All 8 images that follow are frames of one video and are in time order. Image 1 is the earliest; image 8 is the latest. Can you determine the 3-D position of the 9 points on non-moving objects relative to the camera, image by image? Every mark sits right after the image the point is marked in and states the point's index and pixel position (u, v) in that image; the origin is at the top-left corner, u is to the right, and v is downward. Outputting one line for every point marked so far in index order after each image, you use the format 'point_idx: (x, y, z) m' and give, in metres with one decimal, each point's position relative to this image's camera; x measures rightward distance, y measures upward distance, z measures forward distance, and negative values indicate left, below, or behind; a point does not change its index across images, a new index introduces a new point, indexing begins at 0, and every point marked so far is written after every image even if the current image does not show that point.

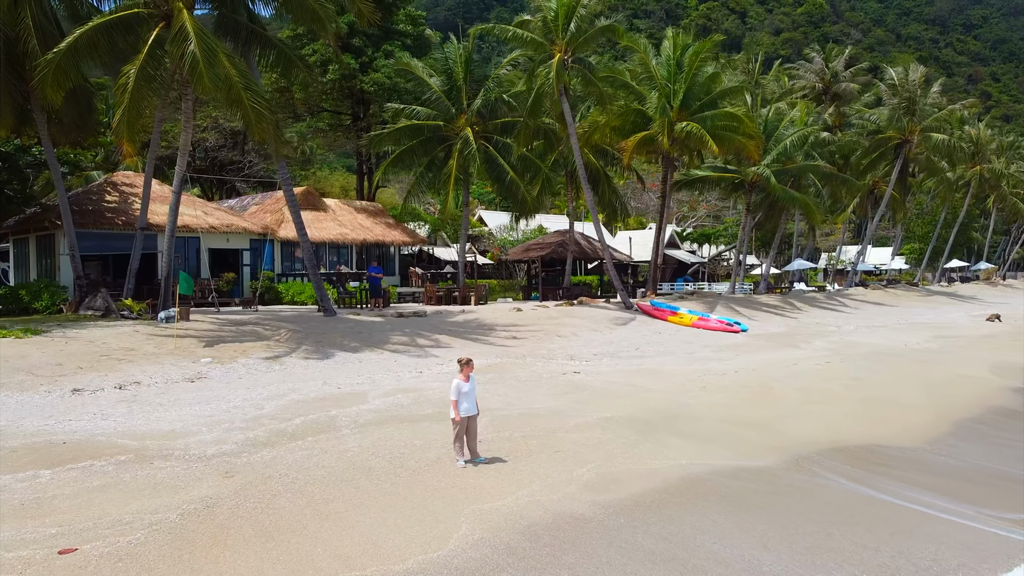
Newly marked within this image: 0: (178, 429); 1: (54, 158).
0: (-3.7, -1.6, +9.1) m
1: (-9.8, +2.8, +17.4) m
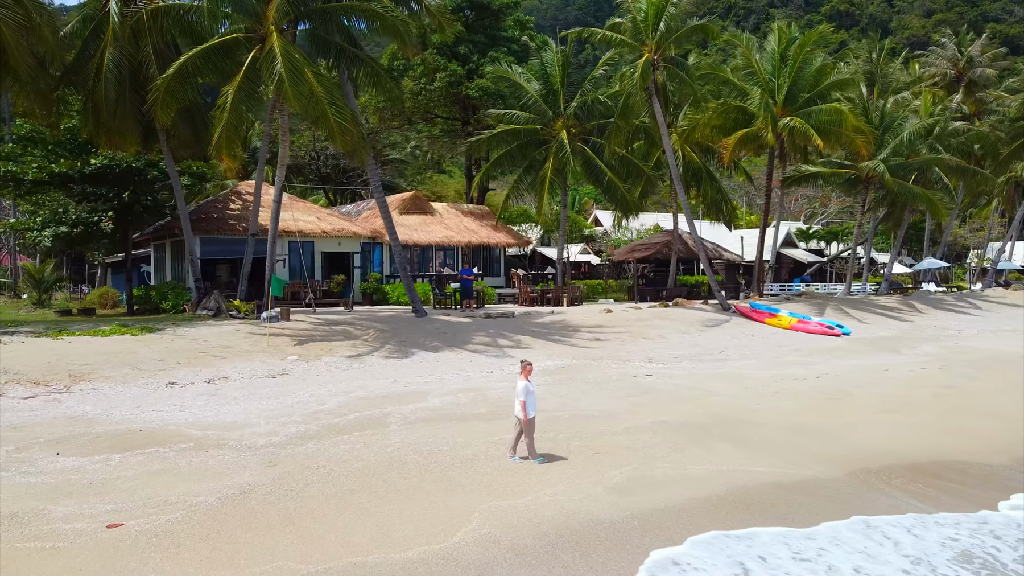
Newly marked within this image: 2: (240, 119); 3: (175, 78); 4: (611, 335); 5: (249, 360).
0: (-3.3, -1.6, +9.9) m
1: (-7.9, +2.7, +19.2) m
2: (-5.0, +3.1, +15.1) m
3: (-6.2, +3.8, +14.9) m
4: (+2.3, -1.1, +18.7) m
5: (-4.5, -1.2, +14.1) m
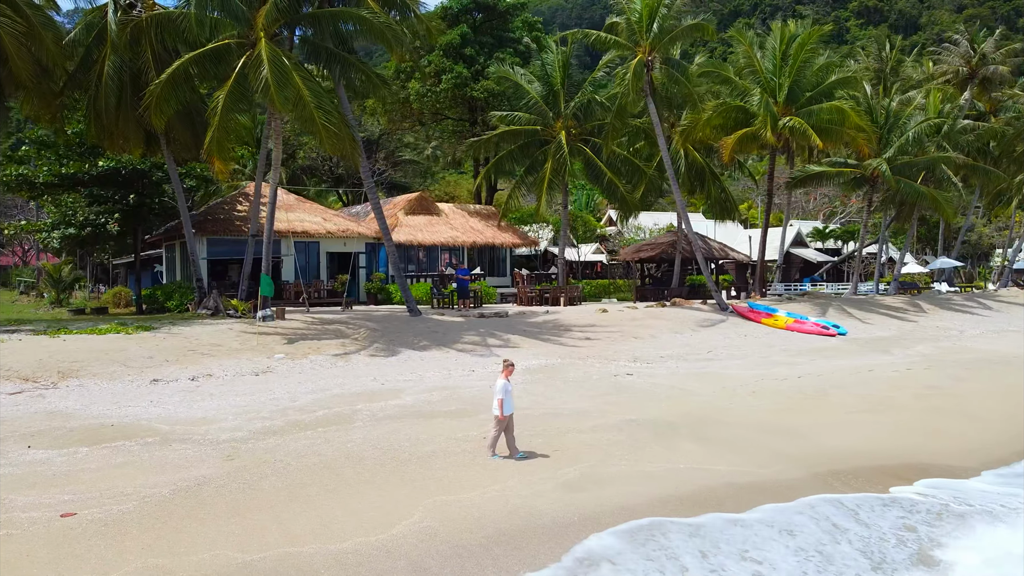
0: (-3.8, -1.6, +10.3) m
1: (-8.1, +2.8, +19.7) m
2: (-5.3, +3.1, +15.5) m
3: (-6.5, +3.8, +15.4) m
4: (+2.1, -1.1, +18.8) m
5: (-4.9, -1.2, +14.4) m
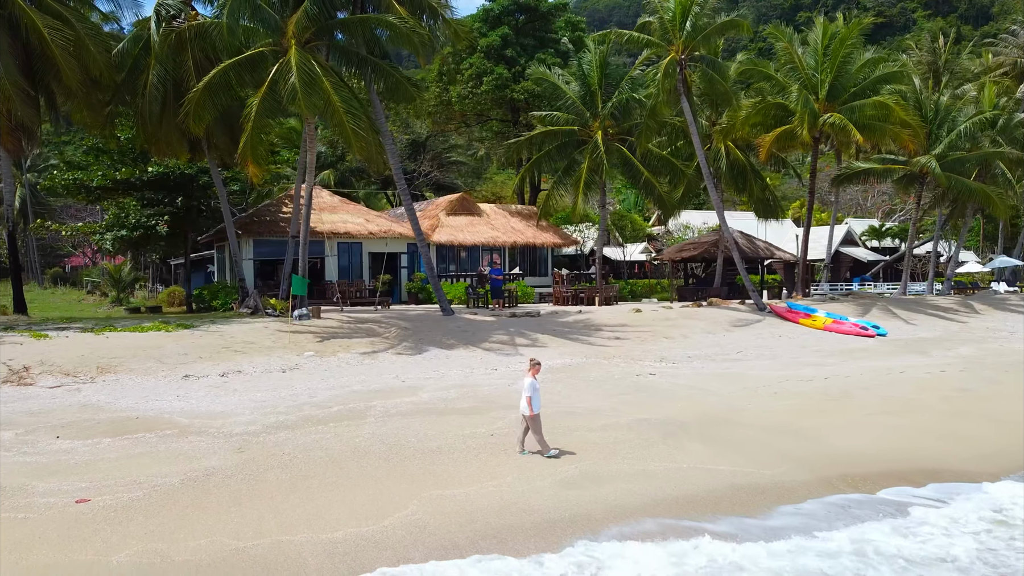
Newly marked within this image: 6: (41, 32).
0: (-3.7, -1.6, +10.7) m
1: (-7.3, +2.8, +20.4) m
2: (-4.9, +3.1, +16.1) m
3: (-6.0, +3.8, +16.0) m
4: (+2.8, -1.1, +18.8) m
5: (-4.5, -1.2, +15.0) m
6: (-9.3, +5.1, +16.0) m
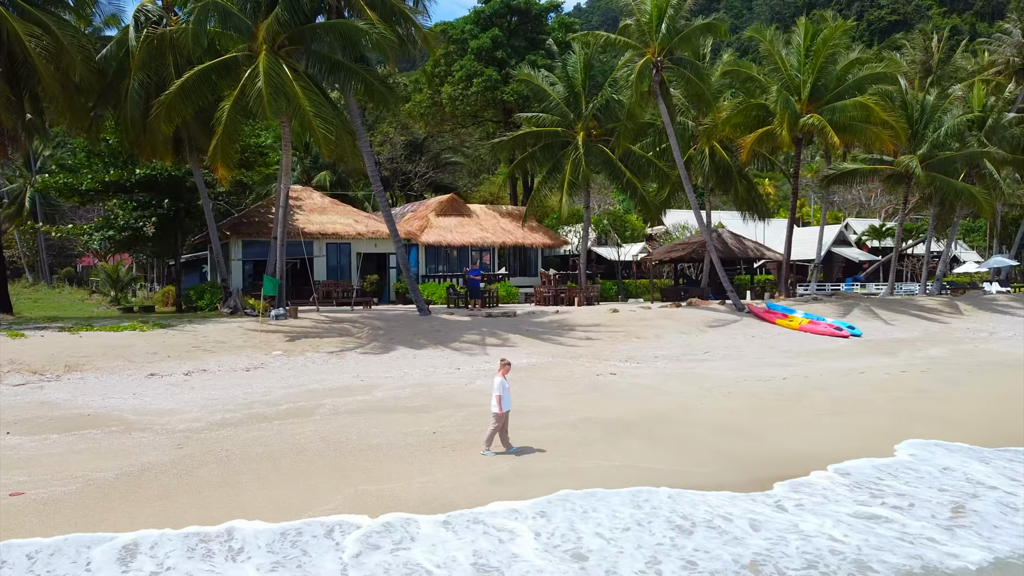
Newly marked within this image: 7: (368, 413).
0: (-4.5, -1.6, +11.0) m
1: (-7.9, +2.8, +20.8) m
2: (-5.5, +3.1, +16.4) m
3: (-6.7, +3.8, +16.4) m
4: (+2.2, -1.1, +19.0) m
5: (-5.2, -1.2, +15.3) m
6: (-9.9, +5.0, +16.5) m
7: (-2.1, -1.8, +11.6) m
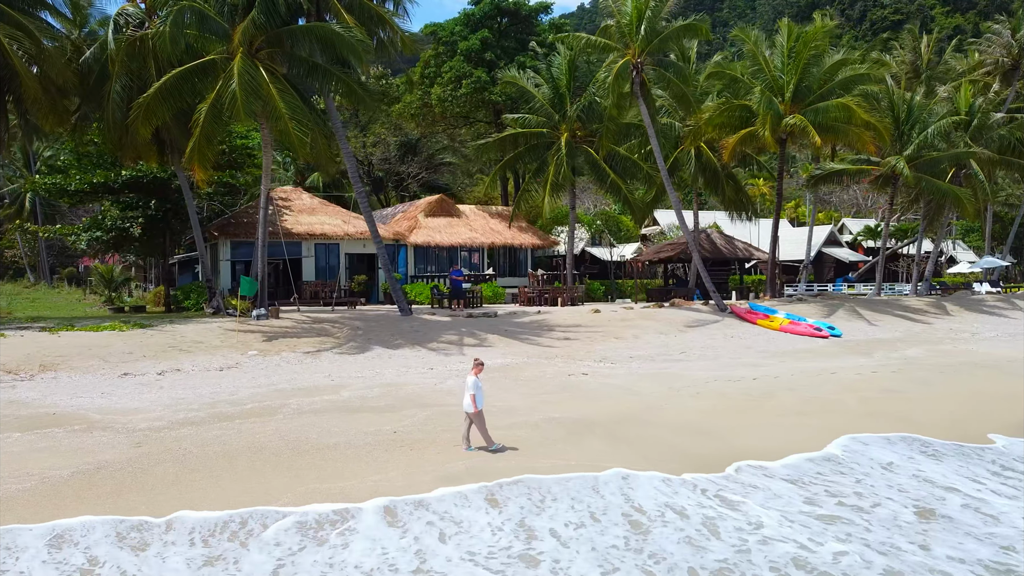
0: (-5.0, -1.6, +11.2) m
1: (-8.4, +2.8, +21.0) m
2: (-6.0, +3.1, +16.6) m
3: (-7.2, +3.8, +16.5) m
4: (+1.7, -1.1, +19.1) m
5: (-5.7, -1.2, +15.4) m
6: (-10.4, +5.0, +16.7) m
7: (-2.6, -1.8, +11.8) m
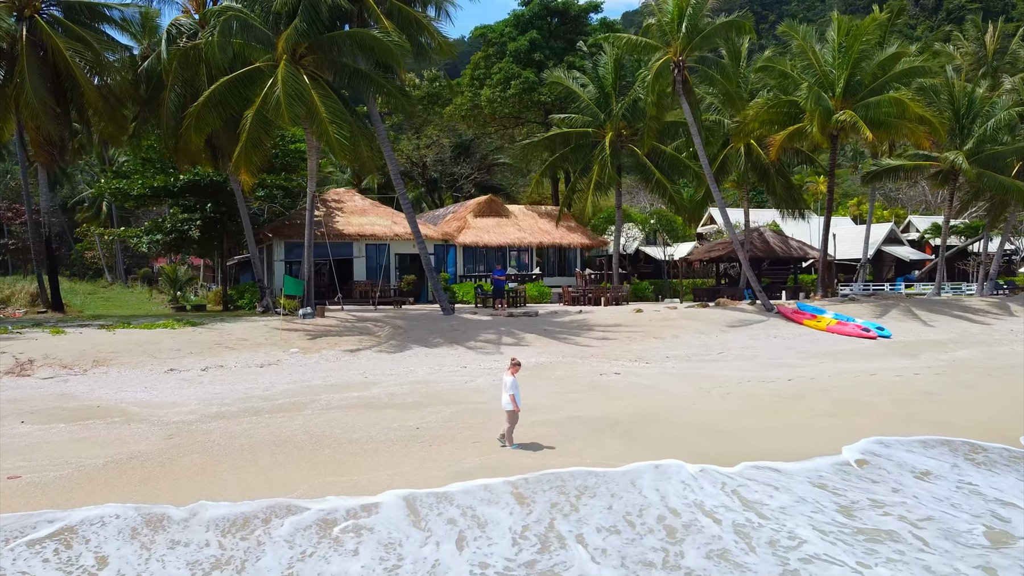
0: (-4.8, -1.6, +11.7) m
1: (-7.3, +2.8, +21.8) m
2: (-5.3, +3.1, +17.2) m
3: (-6.5, +3.8, +17.2) m
4: (+2.6, -1.1, +19.1) m
5: (-5.1, -1.2, +16.0) m
6: (-9.7, +5.0, +17.6) m
7: (-2.3, -1.8, +12.1) m
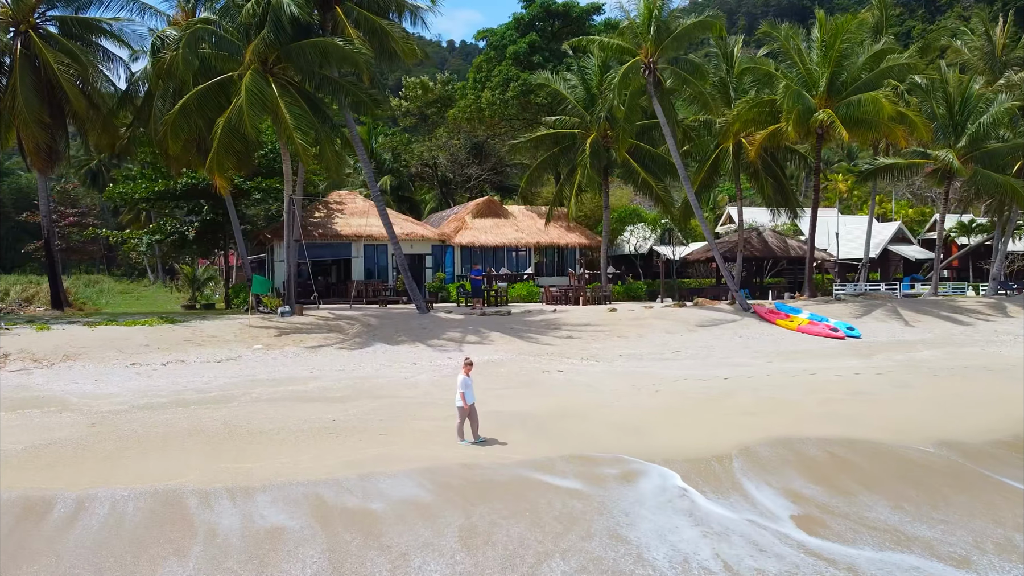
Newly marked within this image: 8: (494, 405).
0: (-6.0, -1.6, +12.5) m
1: (-7.9, +2.8, +22.7) m
2: (-6.2, +3.1, +18.0) m
3: (-7.3, +3.9, +18.1) m
4: (+1.8, -1.1, +19.3) m
5: (-6.0, -1.2, +16.8) m
6: (-10.5, +5.1, +18.7) m
7: (-3.5, -1.8, +12.8) m
8: (-0.3, -1.9, +13.1) m
